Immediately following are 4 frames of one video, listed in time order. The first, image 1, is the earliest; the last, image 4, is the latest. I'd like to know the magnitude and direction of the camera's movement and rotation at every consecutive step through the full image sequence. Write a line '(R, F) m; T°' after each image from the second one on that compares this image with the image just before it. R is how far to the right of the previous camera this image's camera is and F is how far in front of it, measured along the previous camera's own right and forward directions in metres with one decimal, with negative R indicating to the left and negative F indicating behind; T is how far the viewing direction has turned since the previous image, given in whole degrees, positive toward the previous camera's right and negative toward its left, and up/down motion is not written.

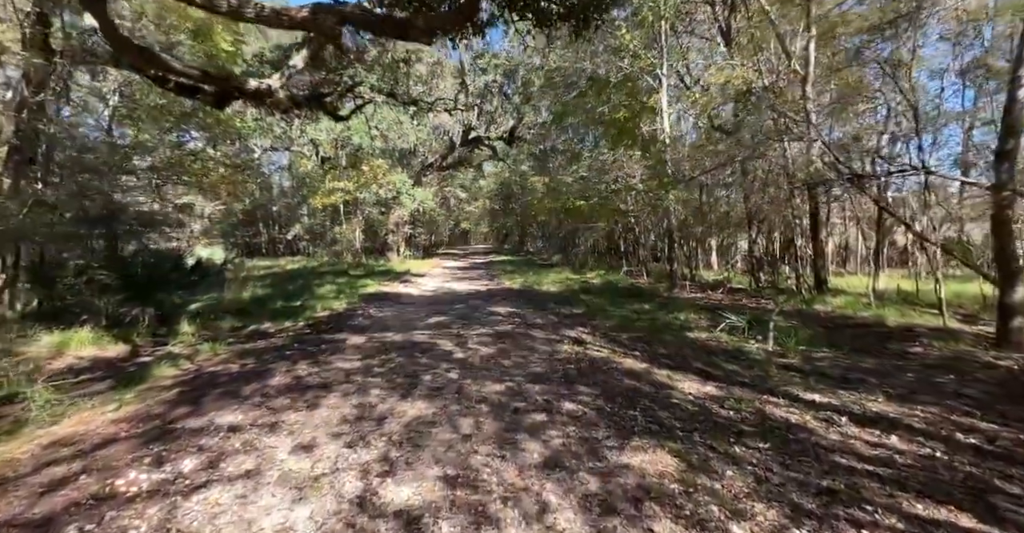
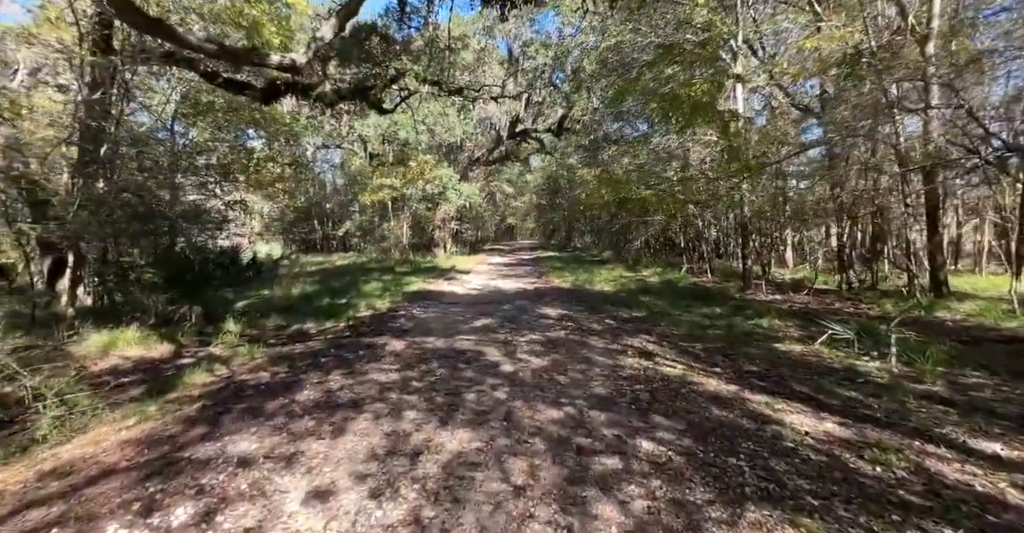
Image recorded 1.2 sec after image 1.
(-0.1, +0.7) m; -6°
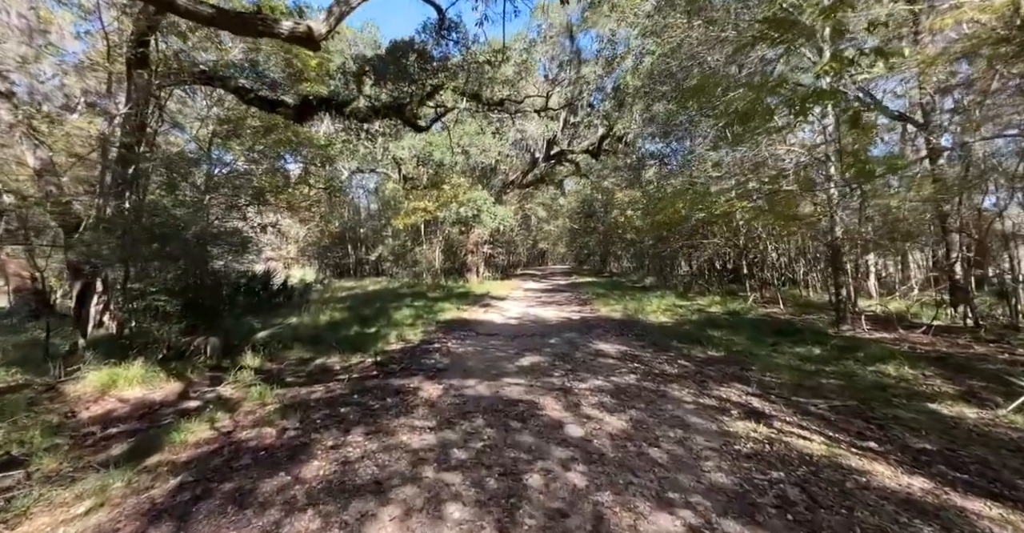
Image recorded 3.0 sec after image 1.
(-0.3, +1.0) m; -4°
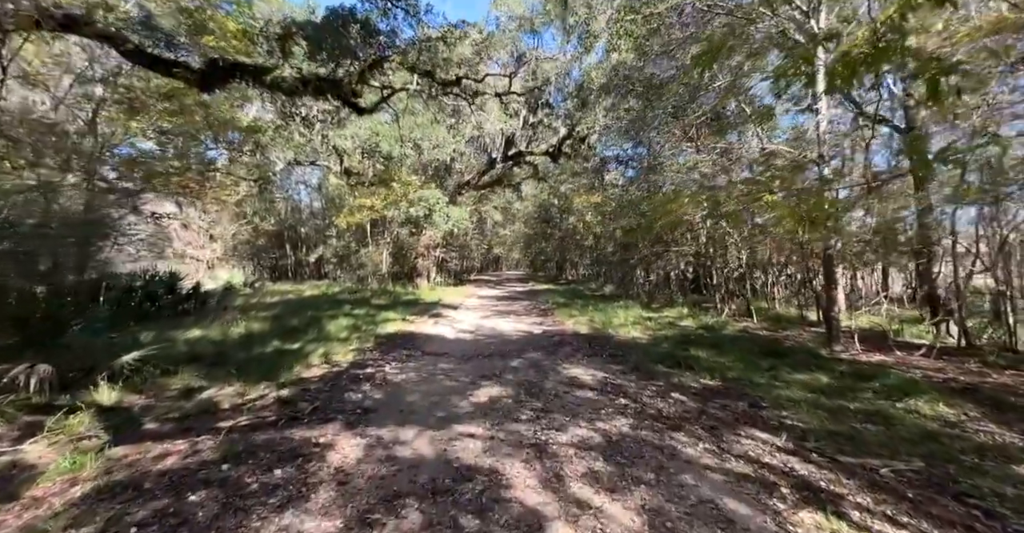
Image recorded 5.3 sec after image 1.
(0.0, +1.3) m; +6°
